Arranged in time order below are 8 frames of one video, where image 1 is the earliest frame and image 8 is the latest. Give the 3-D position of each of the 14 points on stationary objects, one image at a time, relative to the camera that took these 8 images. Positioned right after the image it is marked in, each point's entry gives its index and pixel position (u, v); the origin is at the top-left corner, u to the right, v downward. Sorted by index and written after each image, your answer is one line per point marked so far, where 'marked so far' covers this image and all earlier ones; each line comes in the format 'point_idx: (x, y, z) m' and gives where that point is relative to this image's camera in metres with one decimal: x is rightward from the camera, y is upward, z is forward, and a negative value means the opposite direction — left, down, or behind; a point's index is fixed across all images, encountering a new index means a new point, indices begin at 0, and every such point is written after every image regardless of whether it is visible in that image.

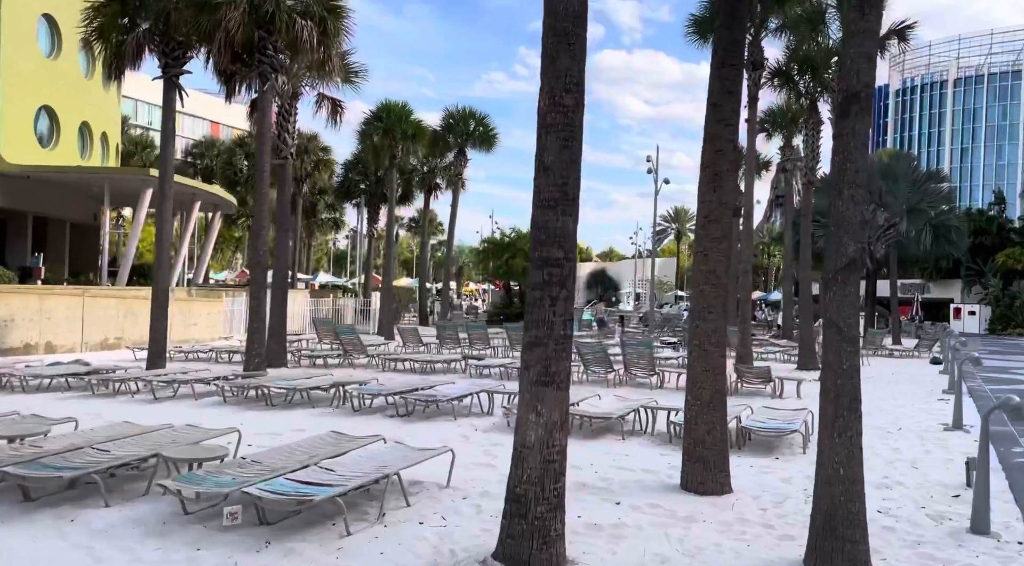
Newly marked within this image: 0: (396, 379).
0: (-1.7, -1.4, +11.4) m
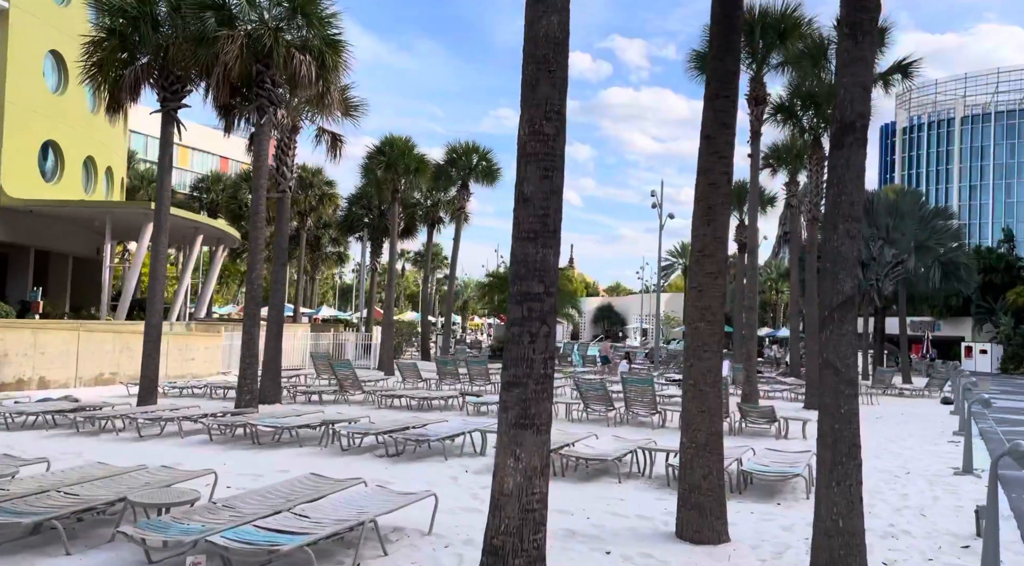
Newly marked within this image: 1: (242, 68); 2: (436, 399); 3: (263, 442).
0: (-1.7, -1.9, +11.1) m
1: (-4.4, +3.5, +12.8) m
2: (-1.5, -2.4, +15.8) m
3: (-3.1, -2.0, +9.8) m
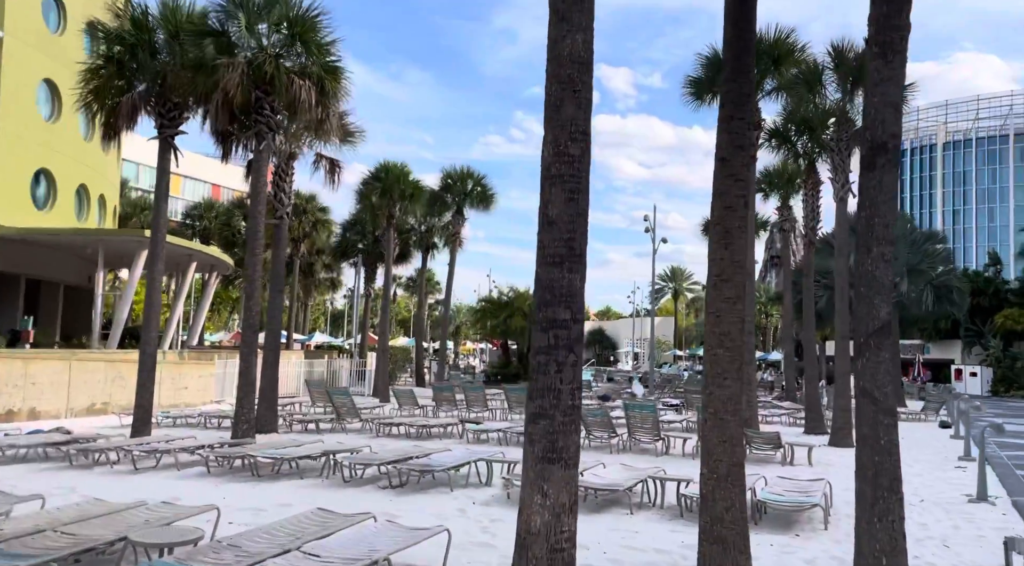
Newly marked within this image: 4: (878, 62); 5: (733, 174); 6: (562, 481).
0: (-1.7, -2.3, +10.9) m
1: (-4.4, +3.1, +12.7) m
2: (-1.5, -2.9, +15.6) m
3: (-3.0, -2.3, +9.5) m
4: (+1.9, +1.2, +4.1) m
5: (+1.7, +0.8, +5.9) m
6: (+0.2, -1.0, +3.8) m
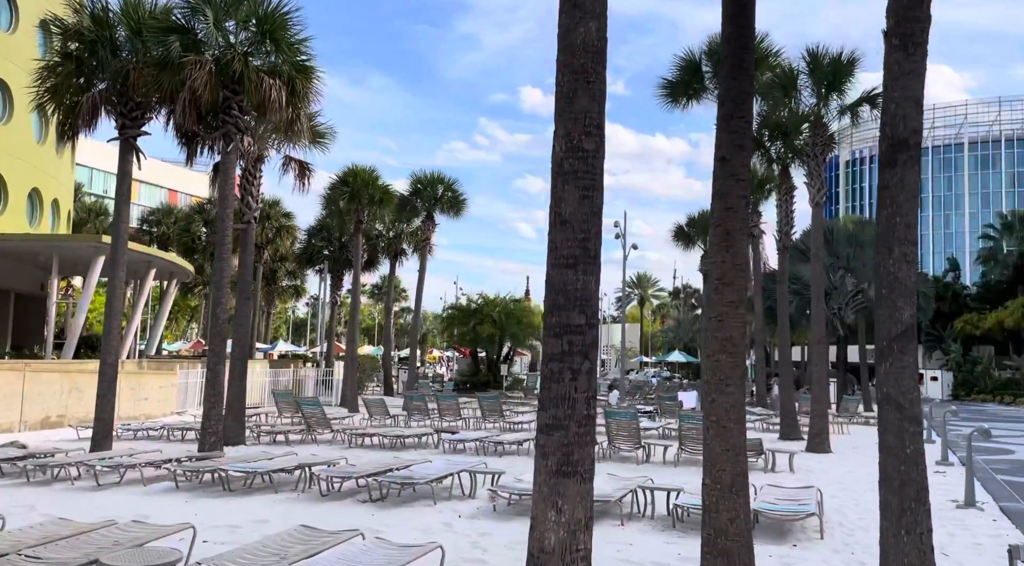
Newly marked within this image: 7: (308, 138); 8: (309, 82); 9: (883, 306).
0: (-1.9, -2.3, +10.5) m
1: (-4.7, +3.0, +12.3) m
2: (-2.0, -3.0, +15.2) m
3: (-3.2, -2.4, +9.1) m
4: (+1.9, +1.2, +4.0) m
5: (+1.6, +0.8, +5.7) m
6: (+0.3, -1.0, +3.6) m
7: (-3.6, +2.5, +14.0) m
8: (-3.4, +3.4, +13.1) m
9: (+1.8, -0.1, +3.9) m
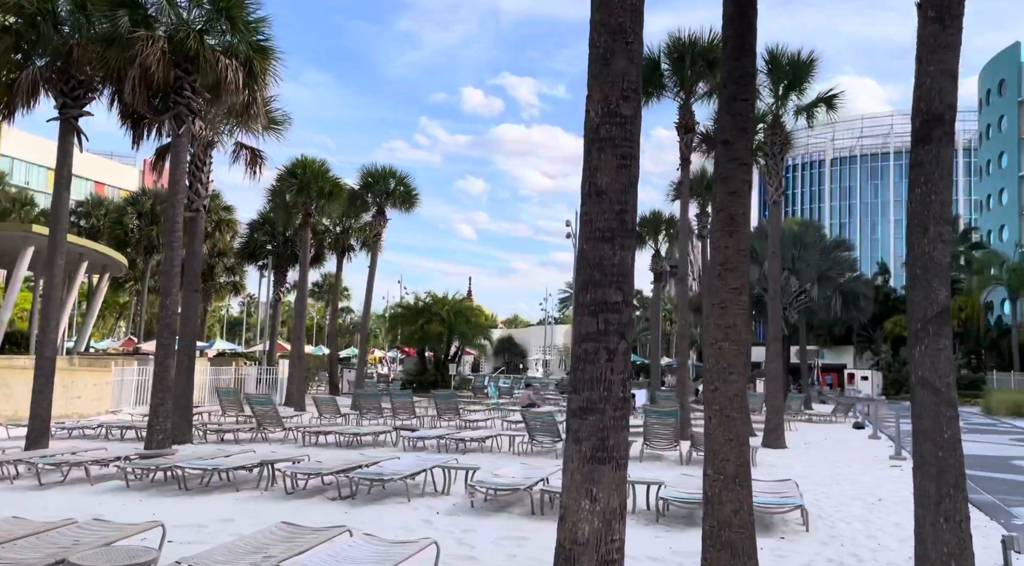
0: (-2.3, -2.2, +10.1) m
1: (-5.2, +3.1, +11.7) m
2: (-2.8, -2.9, +14.8) m
3: (-3.5, -2.2, +8.6) m
4: (+2.1, +1.2, +3.9) m
5: (+1.6, +0.9, +5.6) m
6: (+0.4, -0.9, +3.4) m
7: (-4.2, +2.7, +13.4) m
8: (-3.9, +3.5, +12.6) m
9: (+2.0, 0.0, +3.8) m
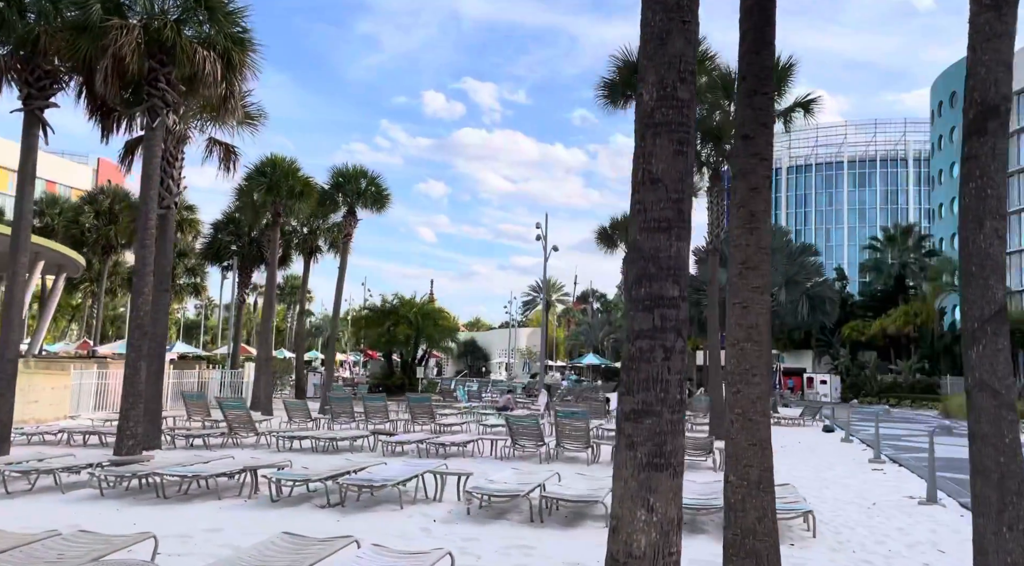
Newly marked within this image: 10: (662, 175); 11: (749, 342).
0: (-2.5, -2.2, +9.7) m
1: (-5.4, +3.1, +11.2) m
2: (-3.1, -2.9, +14.4) m
3: (-3.6, -2.2, +8.2) m
4: (+2.3, +1.3, +3.7) m
5: (+1.7, +0.9, +5.4) m
6: (+0.6, -0.8, +3.1) m
7: (-4.5, +2.7, +13.0) m
8: (-4.1, +3.5, +12.2) m
9: (+2.1, 0.0, +3.6) m
10: (+0.6, +0.4, +3.2) m
11: (+1.6, -0.4, +5.3) m
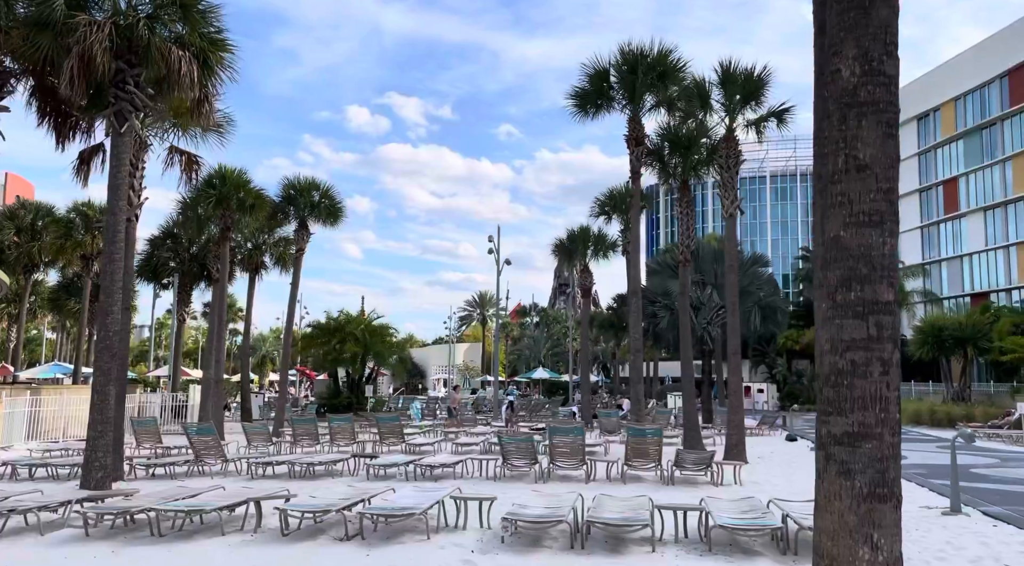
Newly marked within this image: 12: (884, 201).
0: (-2.3, -2.4, +9.0) m
1: (-5.4, +2.9, +10.3) m
2: (-3.3, -3.1, +13.6) m
3: (-3.3, -2.4, +7.4) m
4: (+2.9, +1.3, +3.5) m
5: (+2.2, +0.9, +5.1) m
6: (+1.3, -0.8, +2.7) m
7: (-4.7, +2.4, +12.2) m
8: (-4.3, +3.3, +11.4) m
9: (+2.8, 0.0, +3.4) m
10: (+1.3, +0.4, +2.8) m
11: (+2.1, -0.4, +4.9) m
12: (+1.3, +0.3, +2.8) m
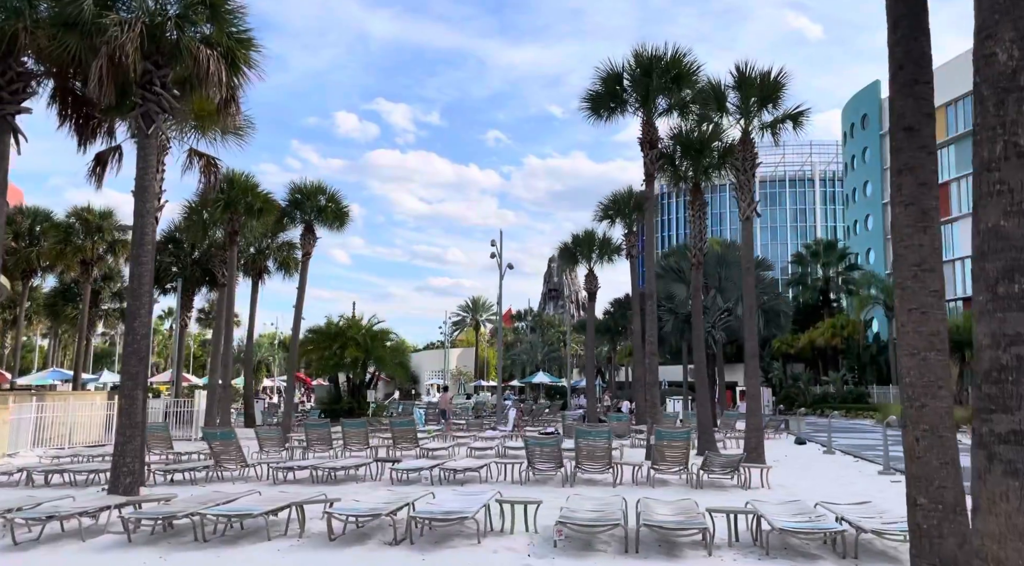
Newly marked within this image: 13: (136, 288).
0: (-1.9, -2.4, +8.9) m
1: (-5.0, +2.9, +10.1) m
2: (-2.9, -3.2, +13.4) m
3: (-2.8, -2.4, +7.2) m
4: (+3.4, +1.3, +3.4) m
5: (+2.7, +0.9, +5.1) m
6: (+1.8, -0.8, +2.6) m
7: (-4.3, +2.4, +12.0) m
8: (-3.8, +3.2, +11.2) m
9: (+3.3, 0.0, +3.3) m
10: (+1.8, +0.5, +2.7) m
11: (+2.6, -0.4, +4.8) m
12: (+1.8, +0.3, +2.7) m
13: (-4.9, -0.1, +10.2) m
